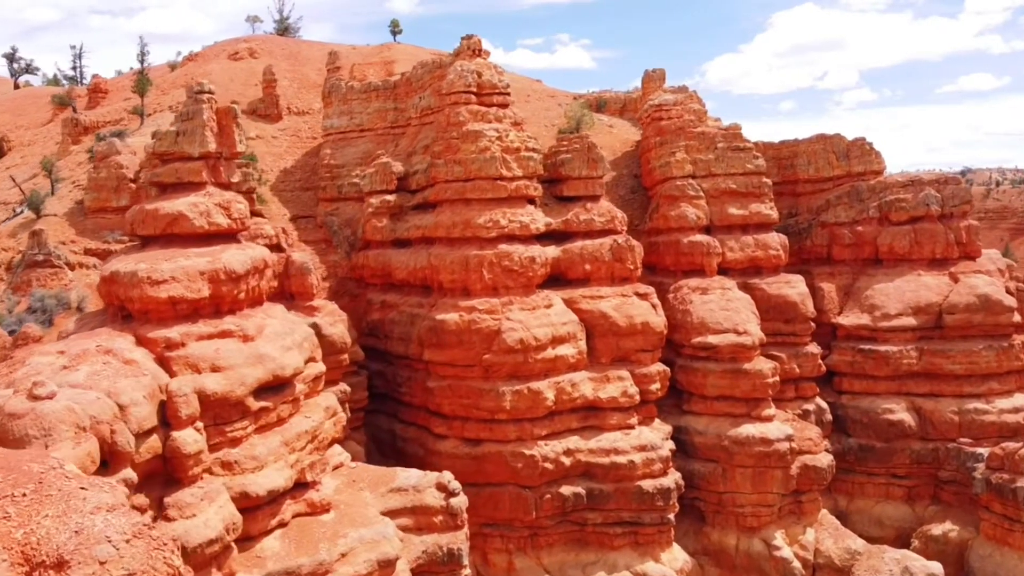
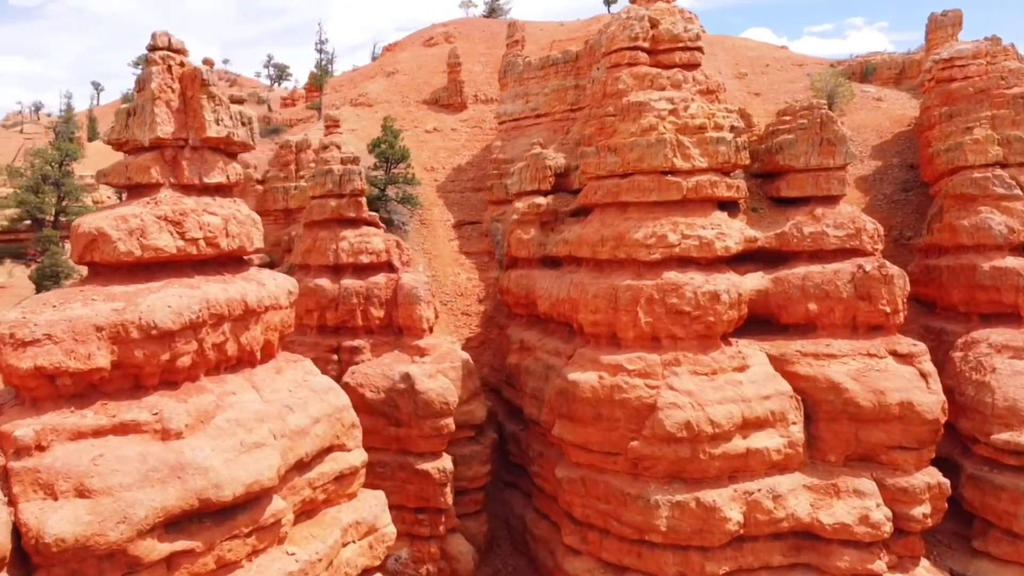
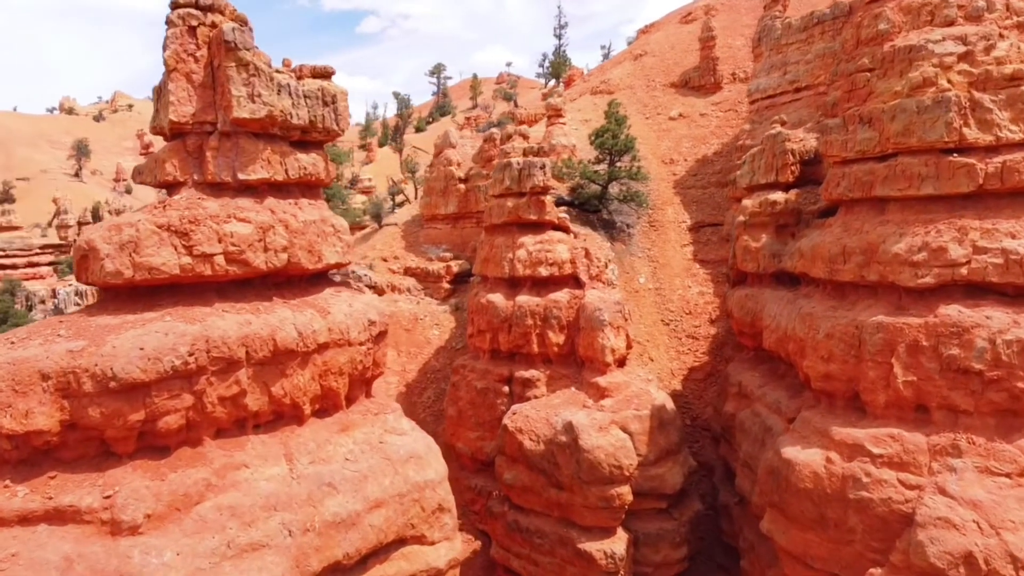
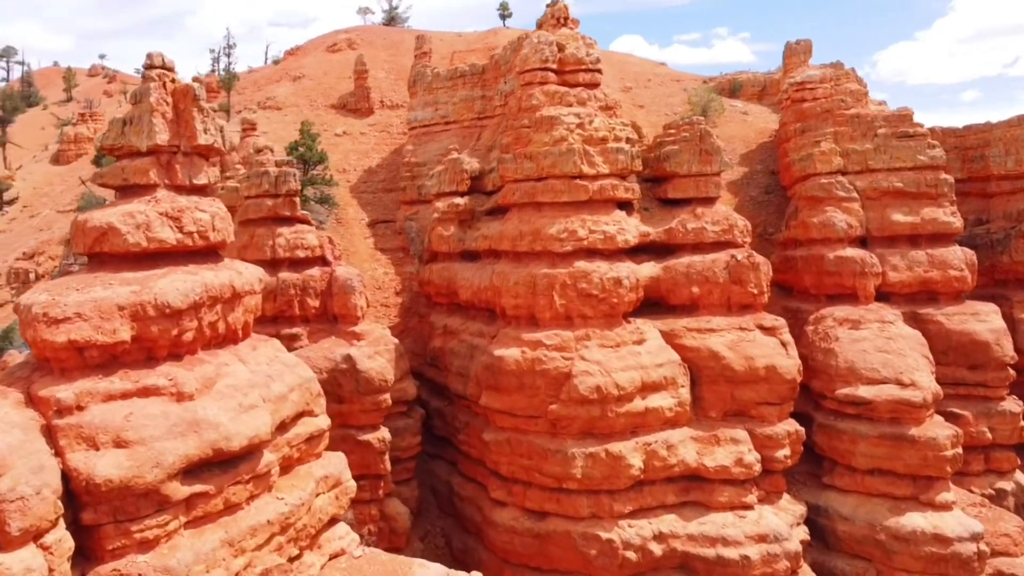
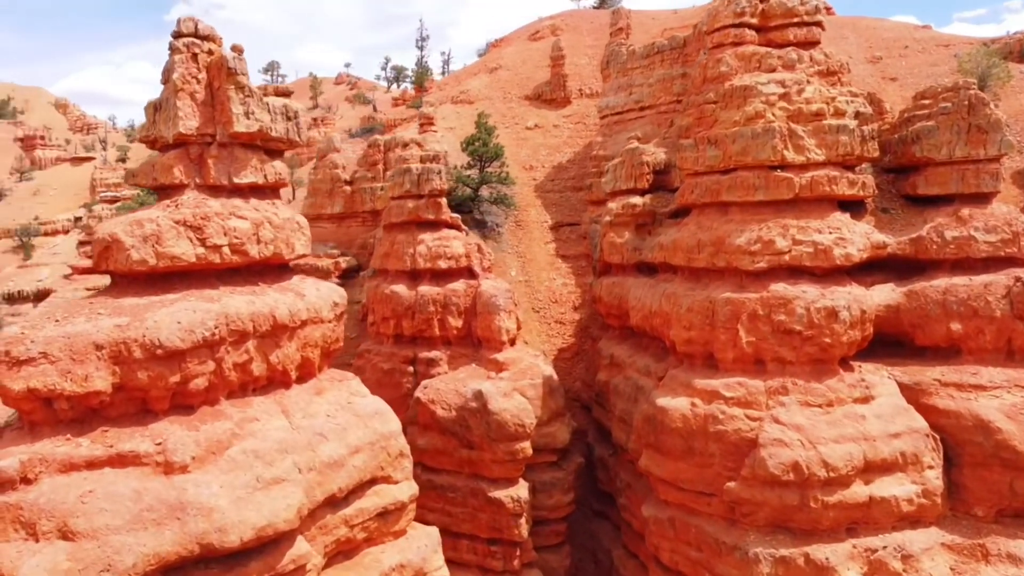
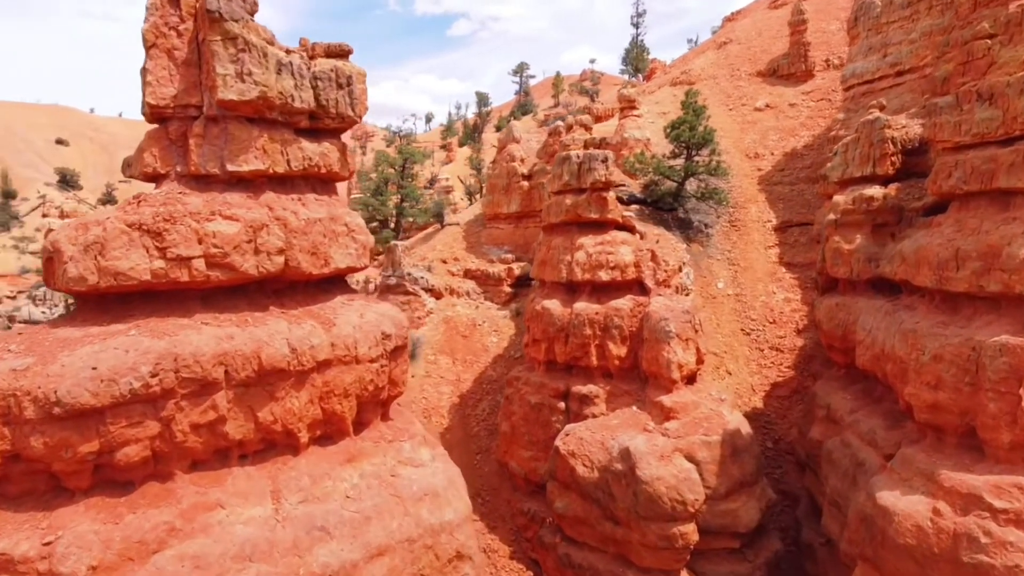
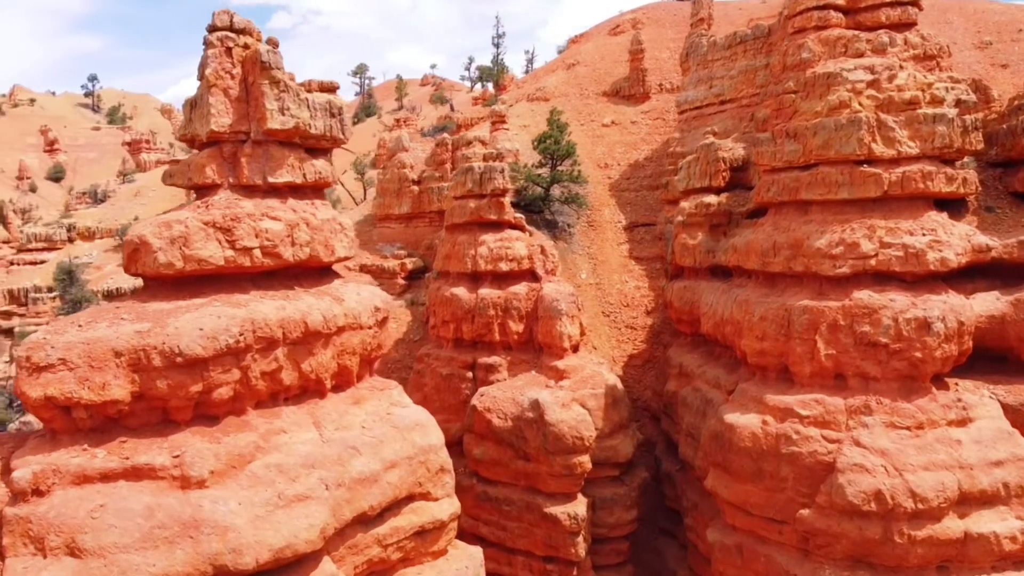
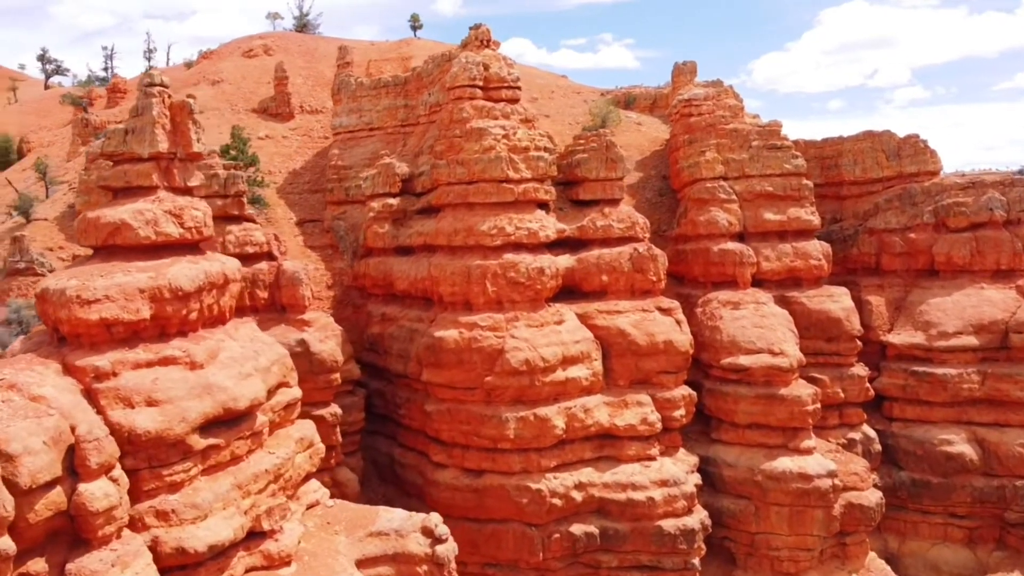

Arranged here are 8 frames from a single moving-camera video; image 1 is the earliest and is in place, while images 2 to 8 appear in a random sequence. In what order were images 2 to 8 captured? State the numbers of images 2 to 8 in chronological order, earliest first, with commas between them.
8, 4, 2, 5, 7, 3, 6
